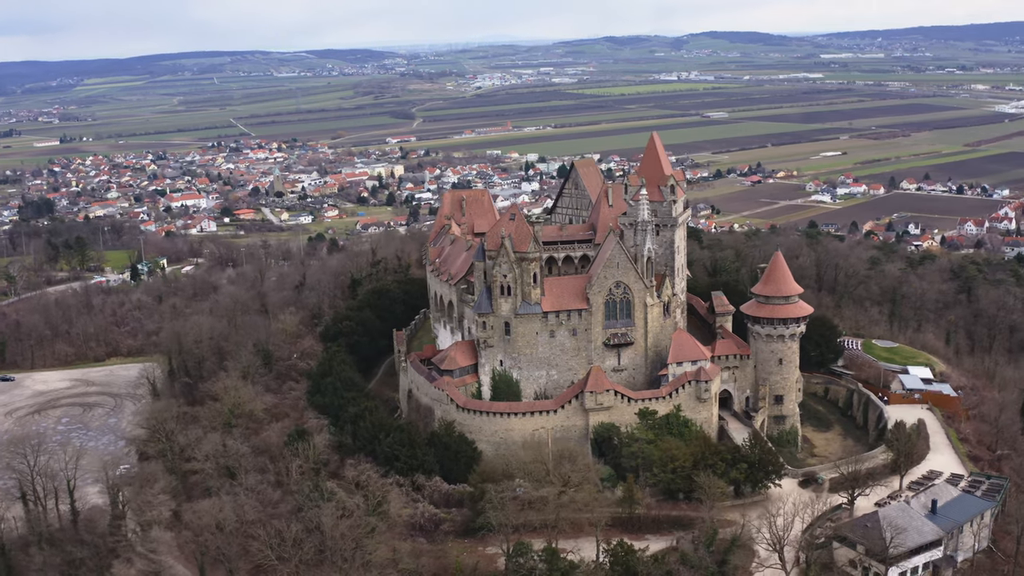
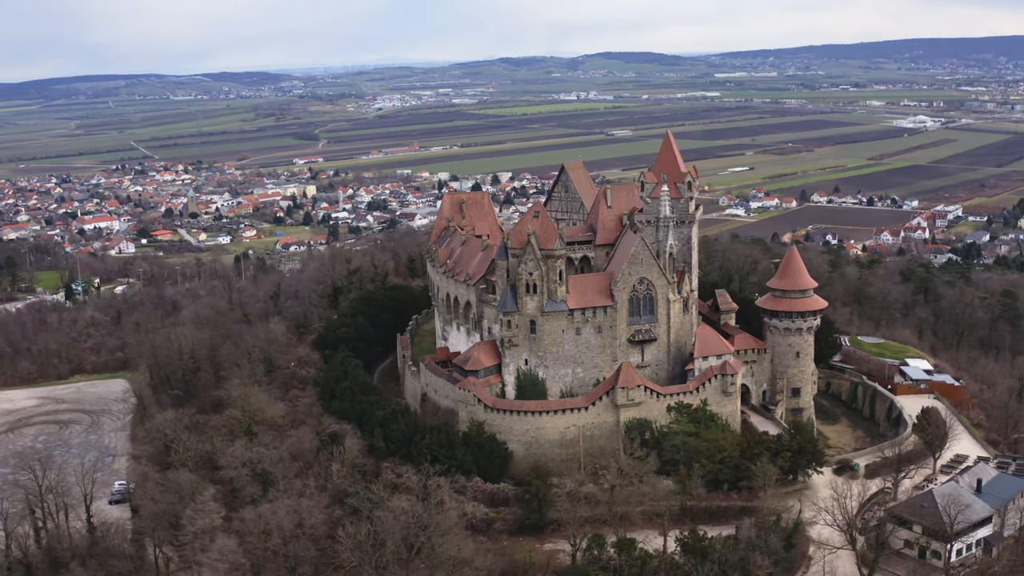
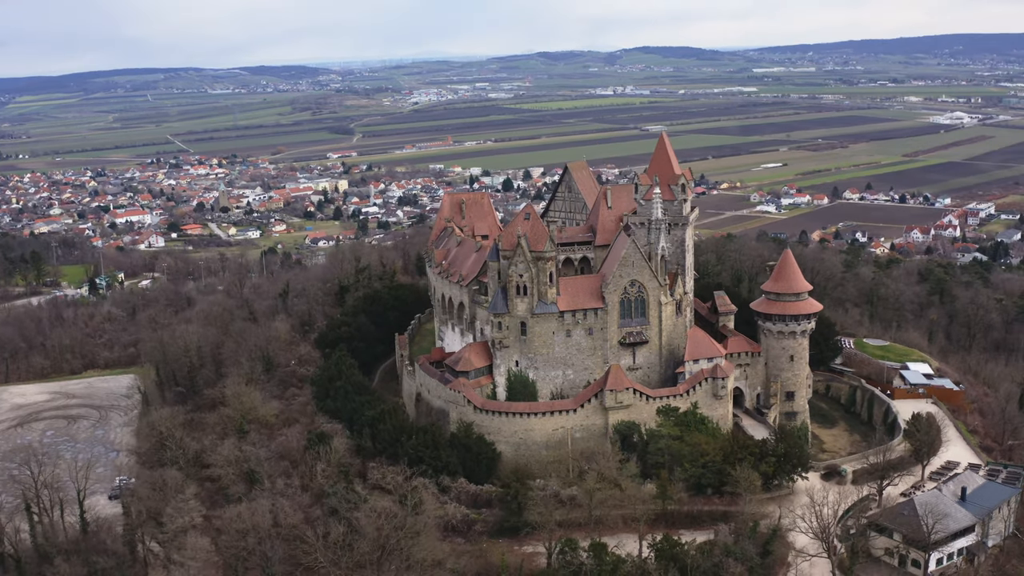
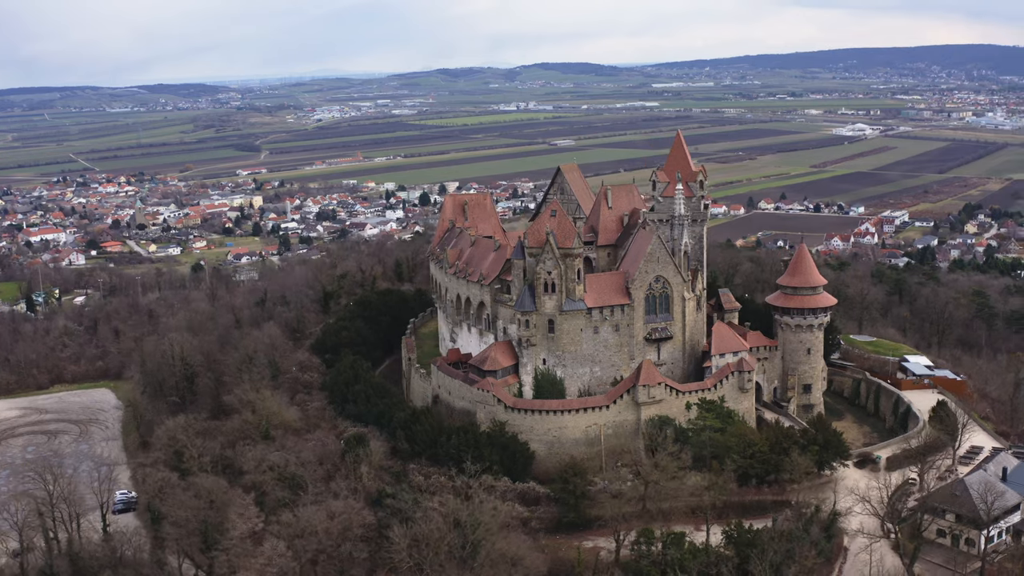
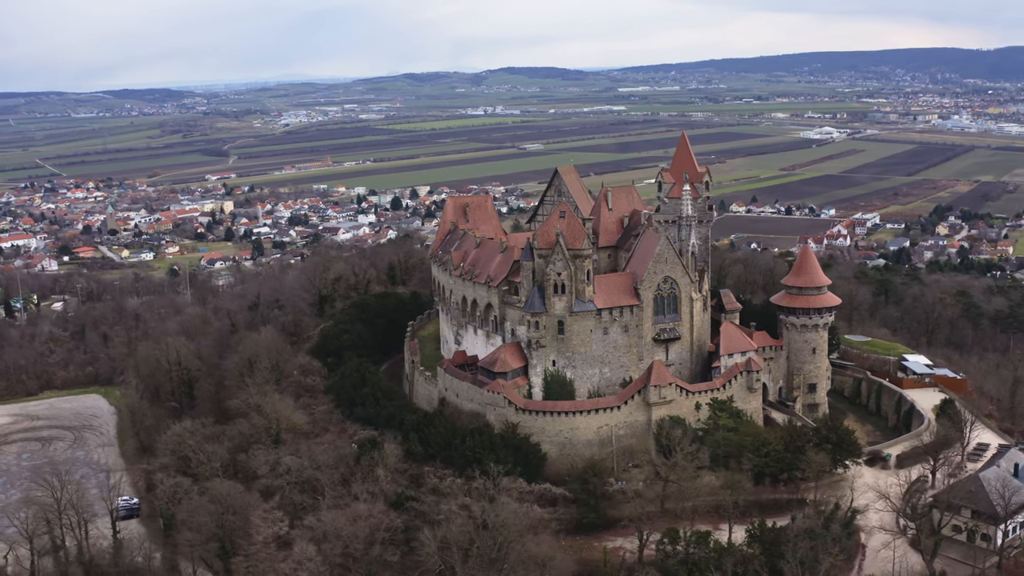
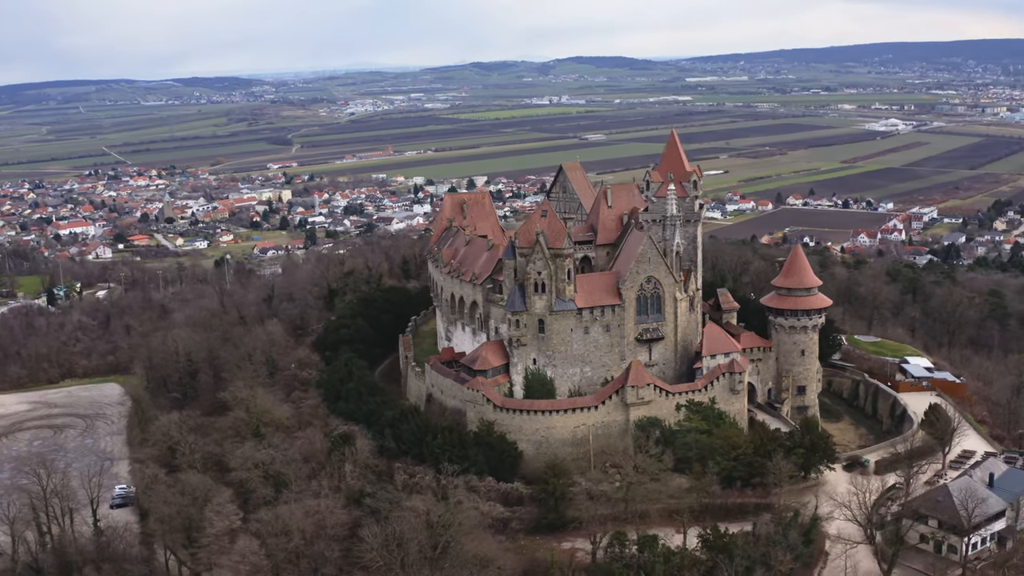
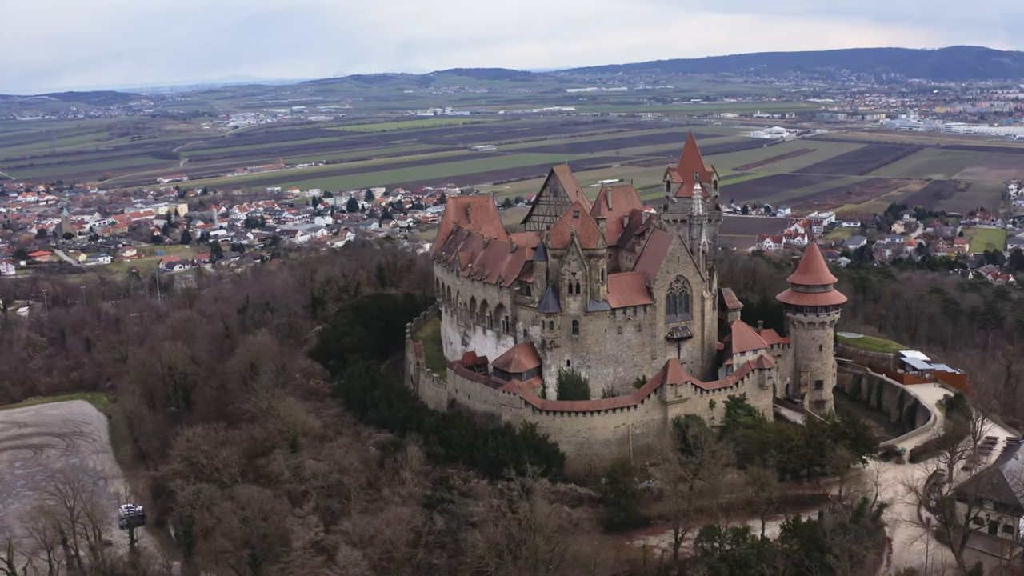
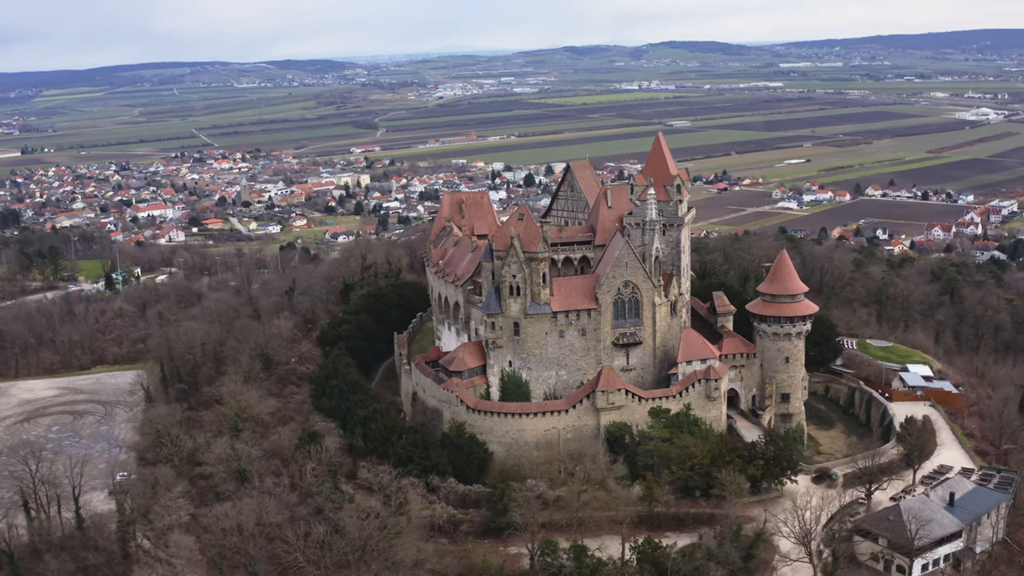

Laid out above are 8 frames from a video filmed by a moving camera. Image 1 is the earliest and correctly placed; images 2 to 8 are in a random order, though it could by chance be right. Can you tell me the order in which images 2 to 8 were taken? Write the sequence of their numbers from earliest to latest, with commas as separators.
8, 3, 2, 6, 4, 5, 7
